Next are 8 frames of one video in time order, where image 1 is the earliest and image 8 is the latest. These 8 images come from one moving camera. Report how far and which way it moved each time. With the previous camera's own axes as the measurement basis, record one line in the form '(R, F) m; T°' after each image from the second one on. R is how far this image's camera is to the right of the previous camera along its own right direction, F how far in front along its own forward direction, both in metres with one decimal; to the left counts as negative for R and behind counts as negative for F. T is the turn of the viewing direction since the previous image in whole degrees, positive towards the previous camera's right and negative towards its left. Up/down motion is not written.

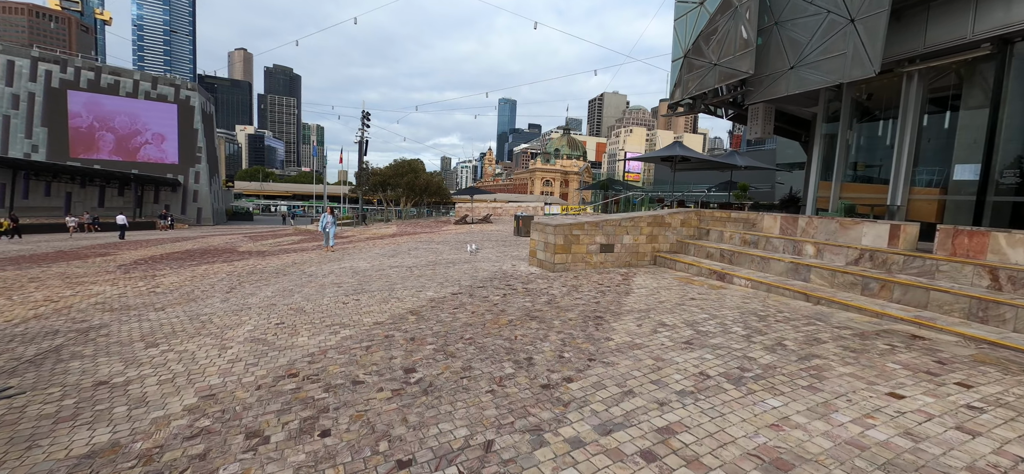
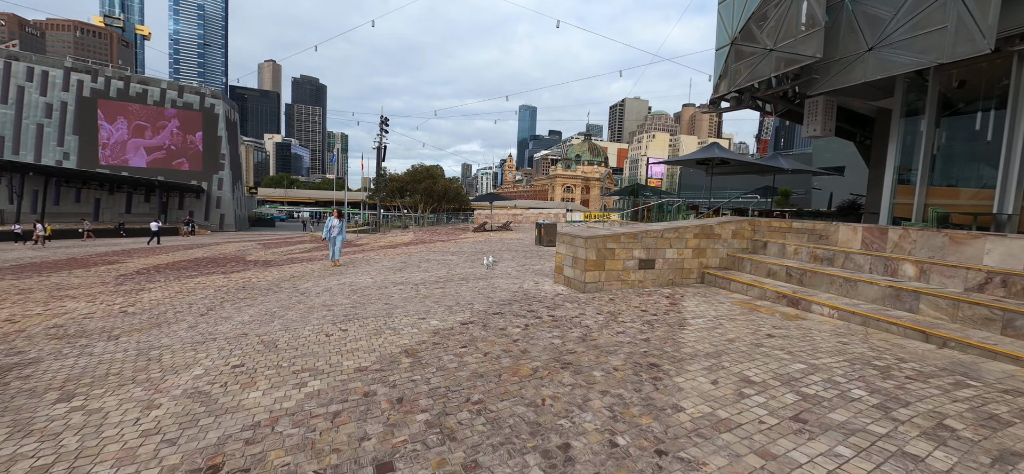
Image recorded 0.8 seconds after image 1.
(-0.1, +1.4) m; -3°
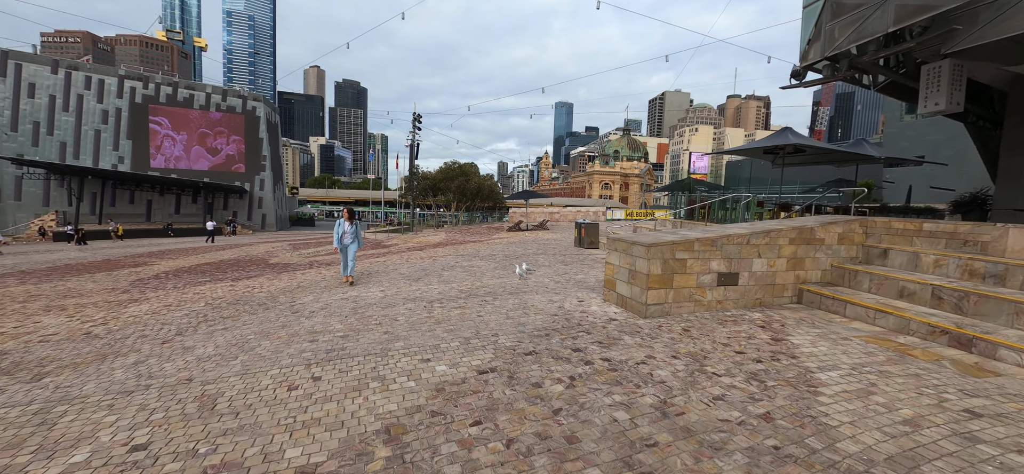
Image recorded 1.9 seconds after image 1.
(0.0, +1.8) m; -5°
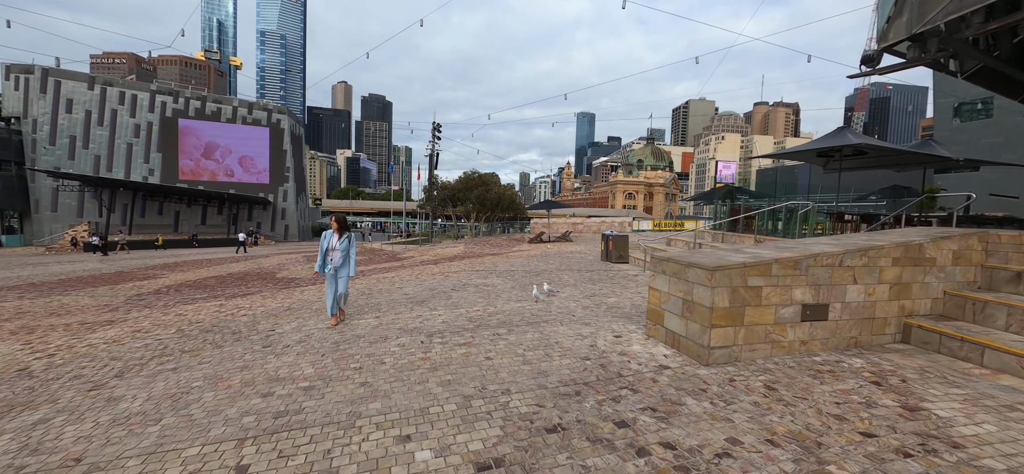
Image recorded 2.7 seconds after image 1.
(0.0, +1.4) m; -3°
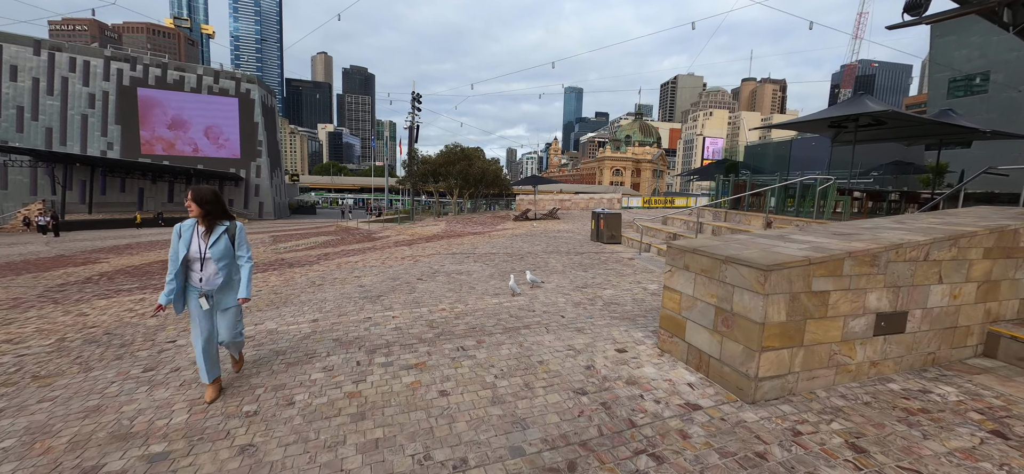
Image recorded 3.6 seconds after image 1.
(+0.2, +1.5) m; +2°
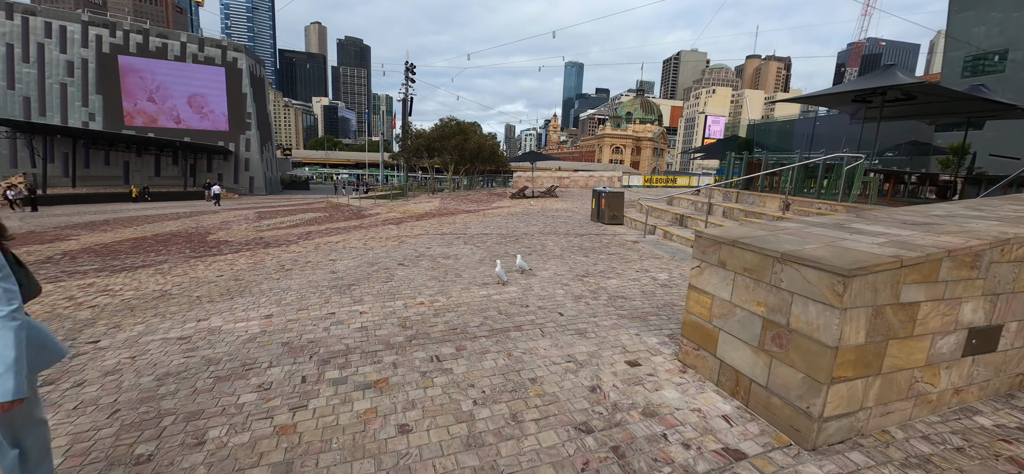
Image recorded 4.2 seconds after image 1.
(+0.1, +0.9) m; 0°
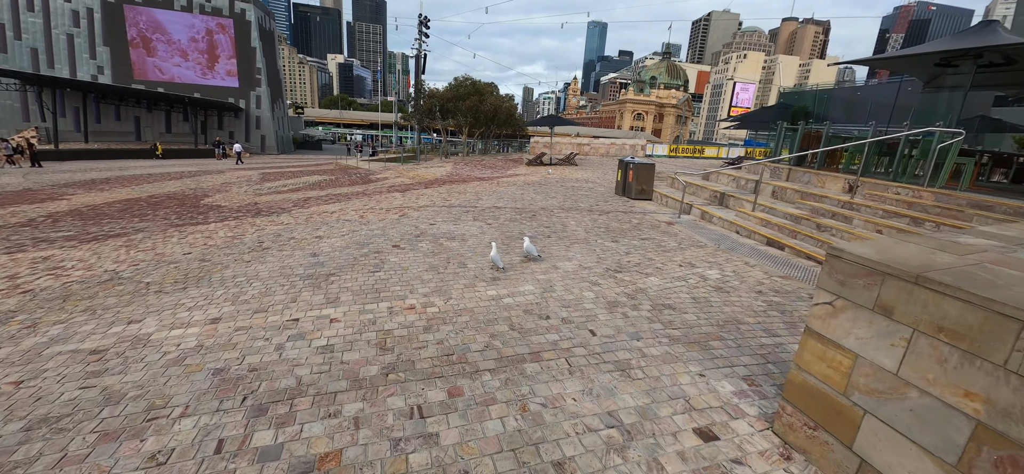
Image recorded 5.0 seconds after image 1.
(0.0, +1.2) m; -2°
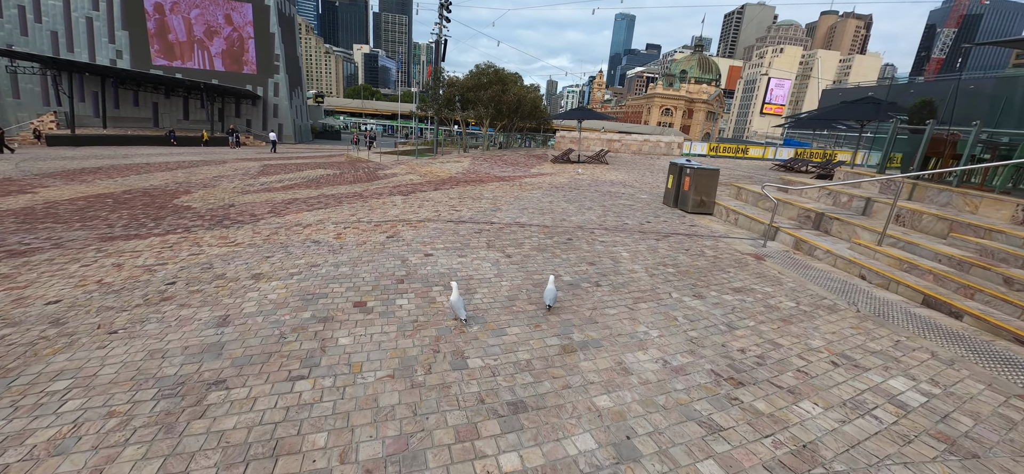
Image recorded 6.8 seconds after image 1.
(-0.1, +2.2) m; -3°
